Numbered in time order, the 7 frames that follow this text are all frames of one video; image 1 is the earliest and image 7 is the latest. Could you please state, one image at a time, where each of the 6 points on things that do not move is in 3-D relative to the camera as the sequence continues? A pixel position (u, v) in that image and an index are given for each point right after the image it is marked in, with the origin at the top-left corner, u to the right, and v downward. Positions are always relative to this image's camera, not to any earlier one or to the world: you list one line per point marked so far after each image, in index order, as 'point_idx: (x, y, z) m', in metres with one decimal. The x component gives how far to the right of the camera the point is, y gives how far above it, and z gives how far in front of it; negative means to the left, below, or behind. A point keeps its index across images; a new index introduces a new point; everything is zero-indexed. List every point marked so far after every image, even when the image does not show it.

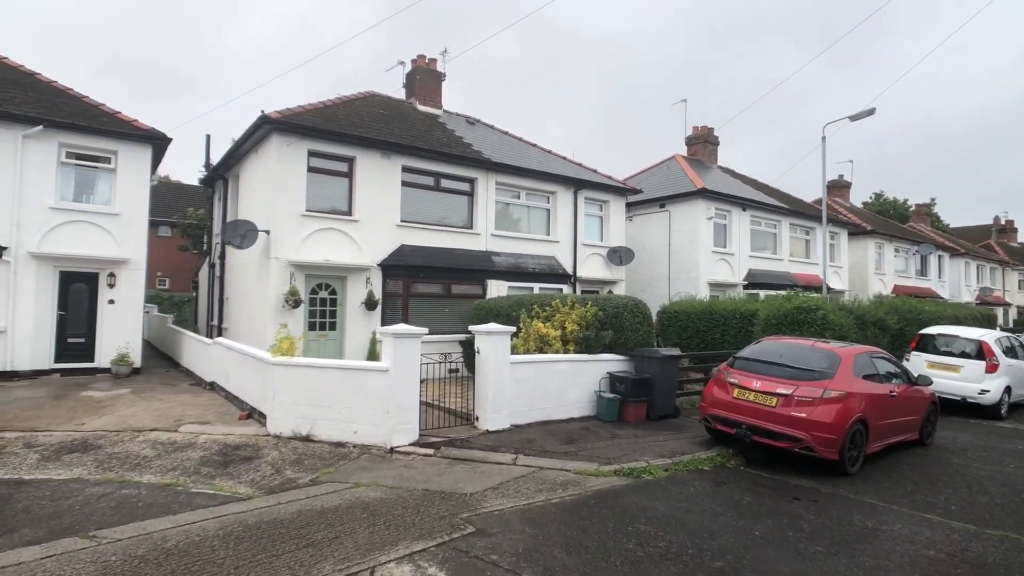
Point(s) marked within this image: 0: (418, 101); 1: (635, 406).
0: (-2.8, +5.6, +17.6) m
1: (+2.0, -1.9, +9.4) m
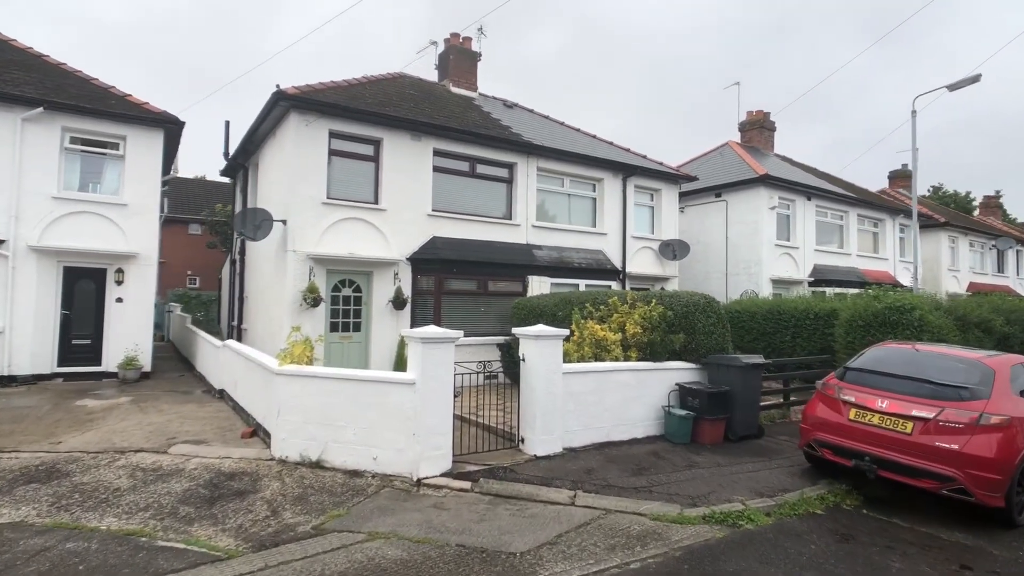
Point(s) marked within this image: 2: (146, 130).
0: (-1.7, +5.7, +16.2) m
1: (+2.6, -1.8, +7.7) m
2: (-7.8, +3.4, +12.5) m
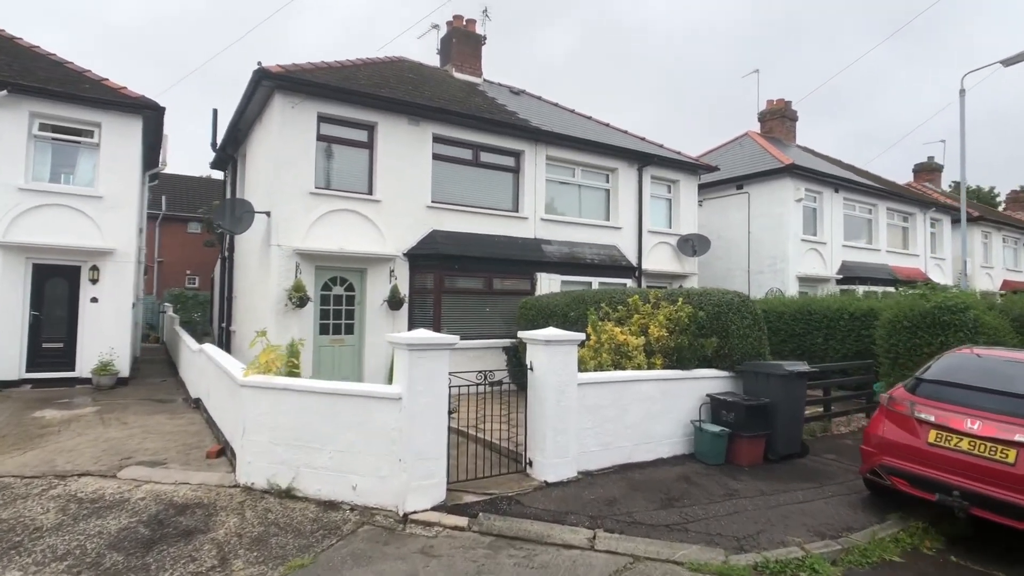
0: (-1.5, +5.7, +15.2) m
1: (+2.7, -1.8, +6.7) m
2: (-7.7, +3.4, +11.6) m
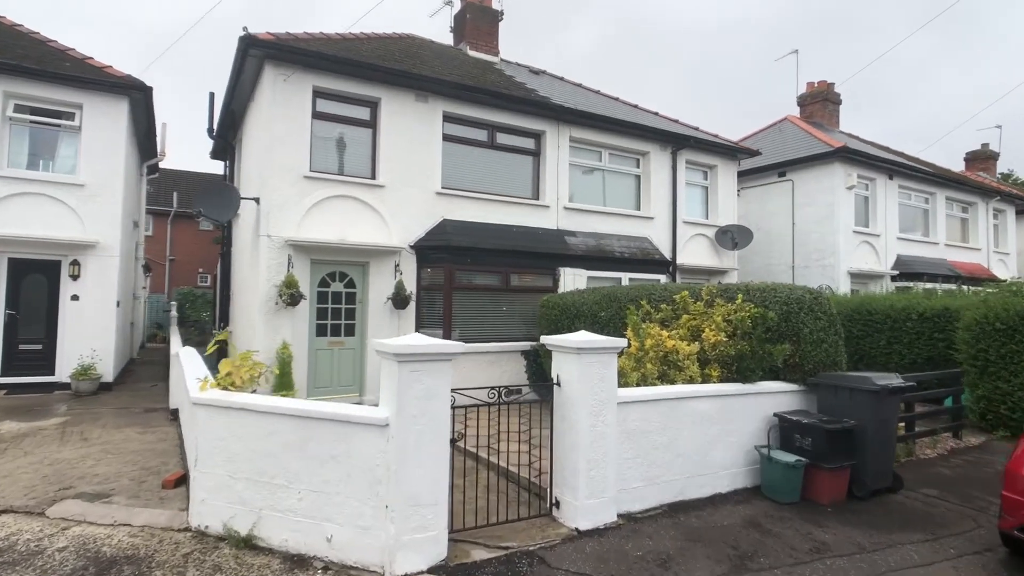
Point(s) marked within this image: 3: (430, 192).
0: (-1.0, +5.8, +14.0) m
1: (+2.9, -1.7, +5.3) m
2: (-7.3, +3.4, +10.6) m
3: (-1.4, +1.6, +9.9) m
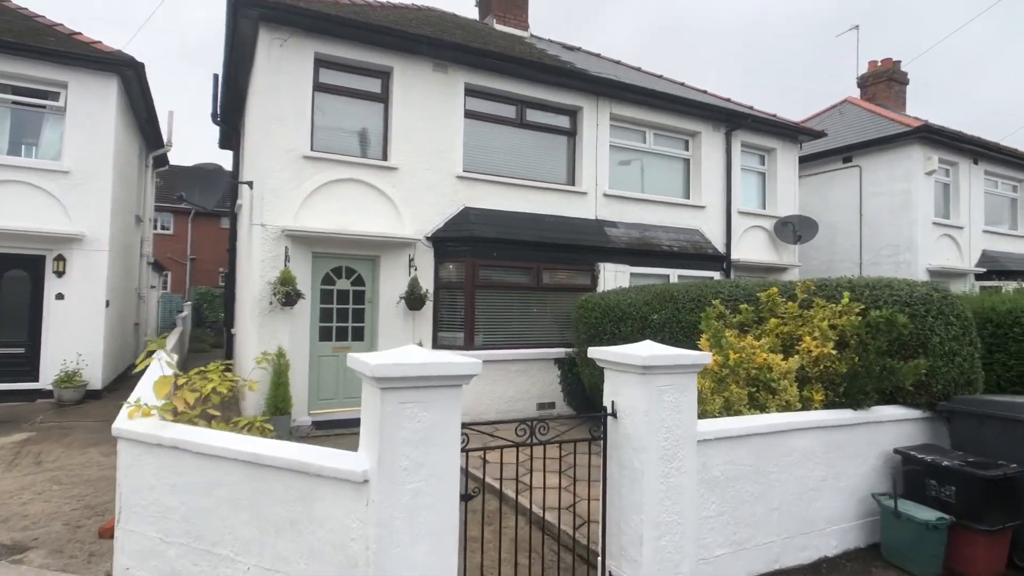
0: (-0.4, +5.8, +12.7) m
1: (+3.1, -1.7, +3.8) m
2: (-6.8, +3.5, +9.6) m
3: (-0.9, +1.6, +8.6) m
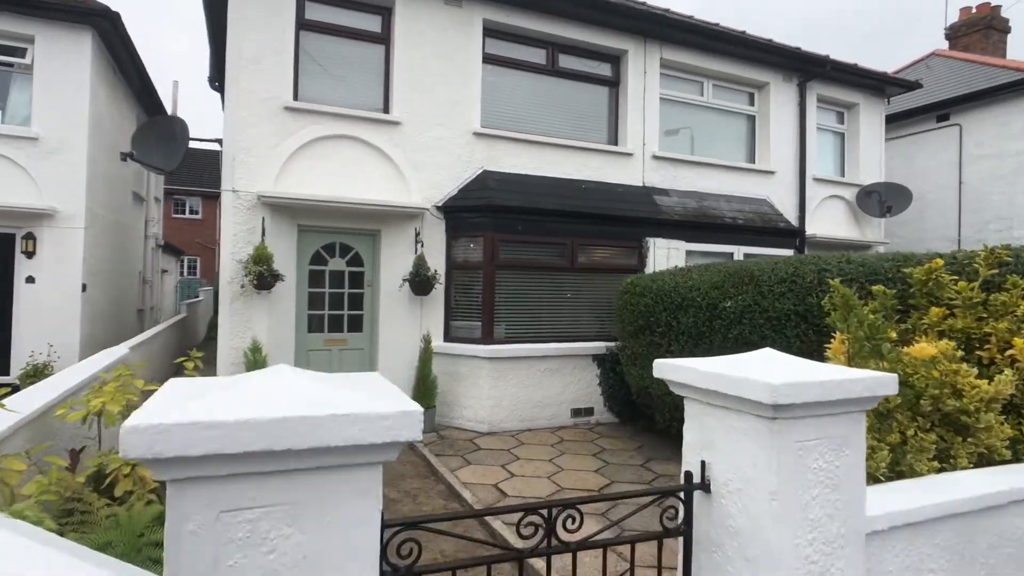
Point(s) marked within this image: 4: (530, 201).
0: (+0.2, +6.1, +11.1) m
1: (+3.2, -1.5, +2.1) m
2: (-6.4, +3.7, +8.4) m
3: (-0.6, +1.9, +7.1) m
4: (+0.2, +1.0, +6.8) m
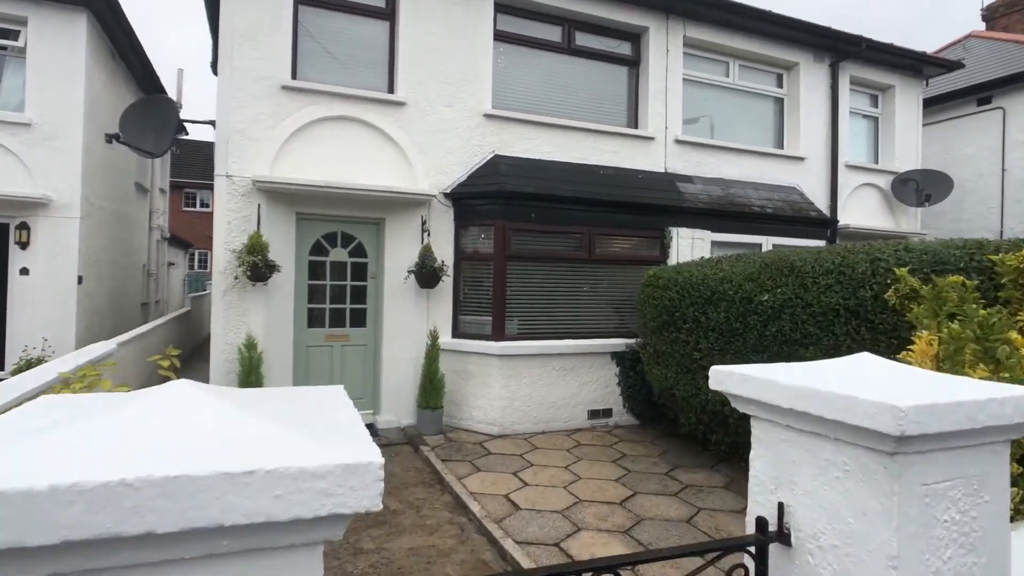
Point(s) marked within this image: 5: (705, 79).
0: (+0.5, +6.2, +10.6) m
1: (+3.2, -1.5, +1.6) m
2: (-6.2, +3.8, +8.1) m
3: (-0.4, +1.9, +6.6) m
4: (+0.4, +1.1, +6.4) m
5: (+2.6, +2.8, +8.0) m
